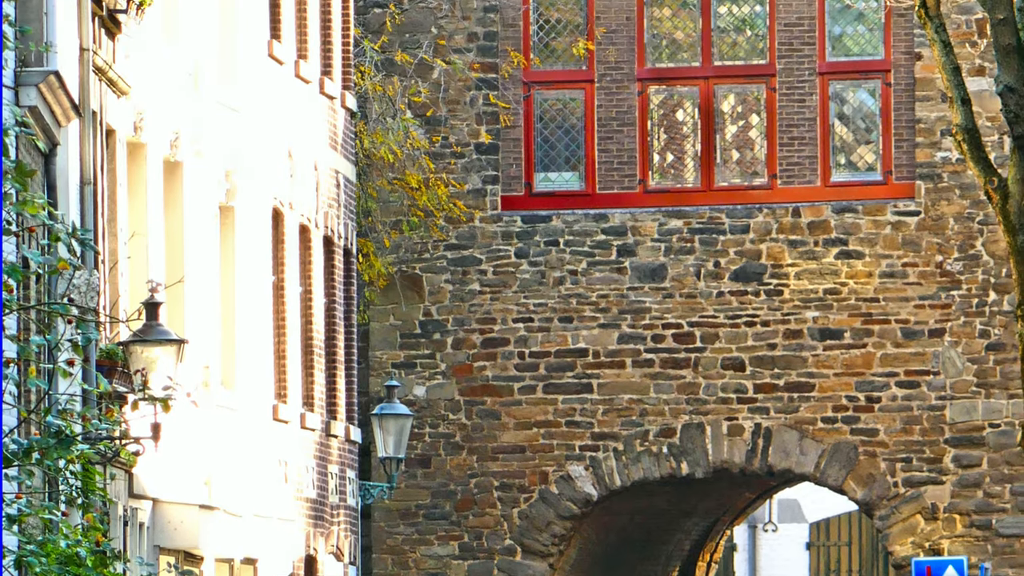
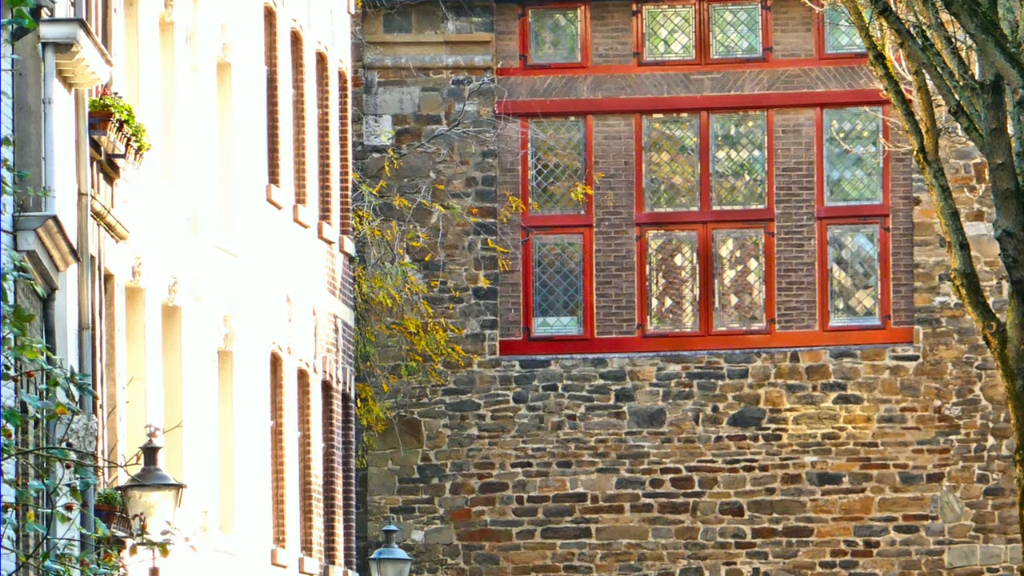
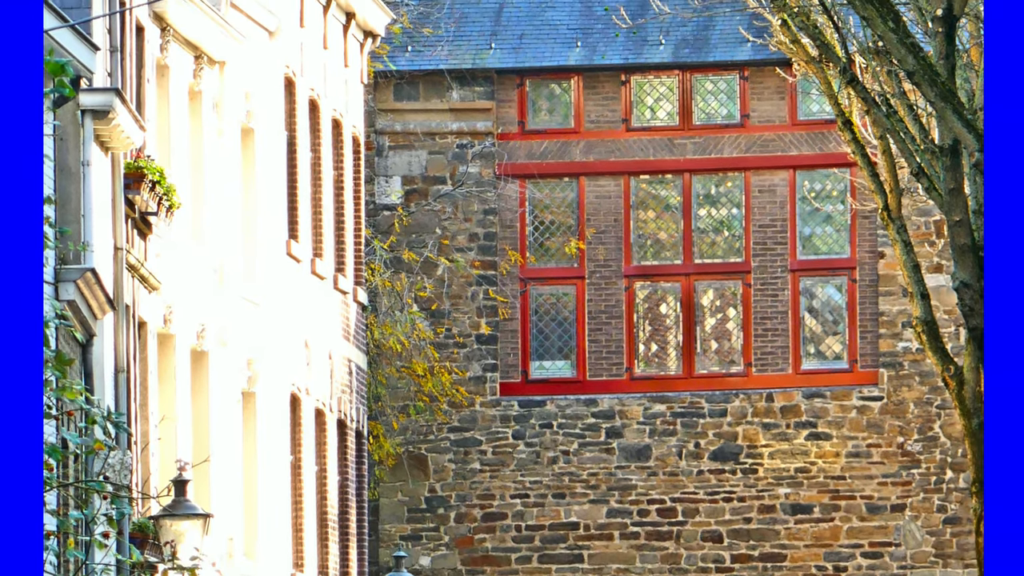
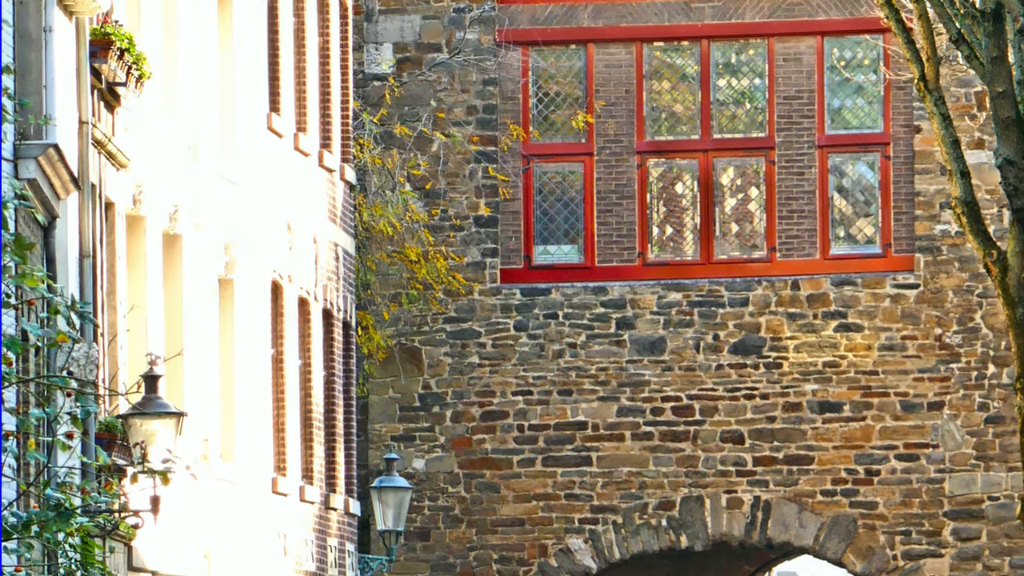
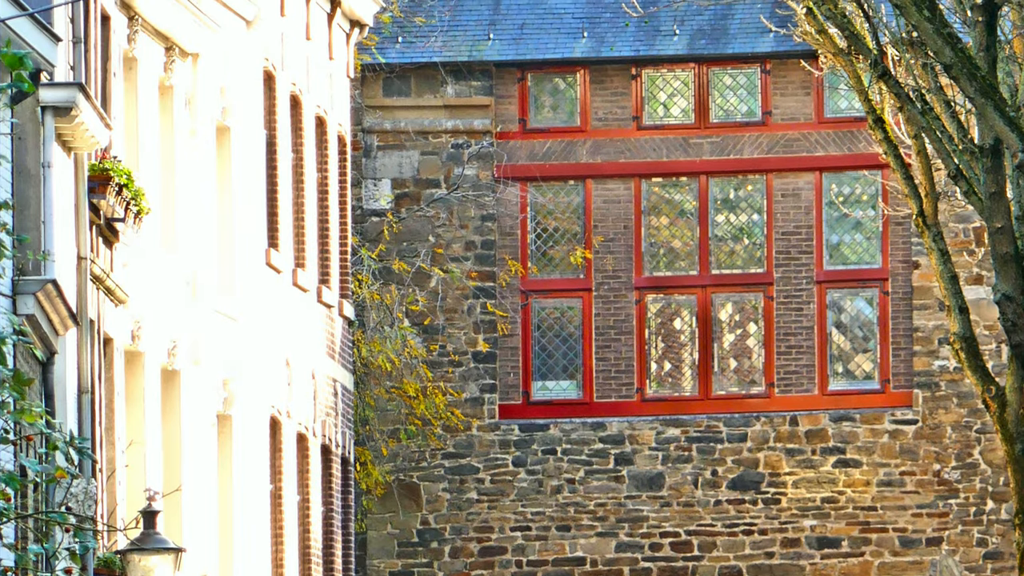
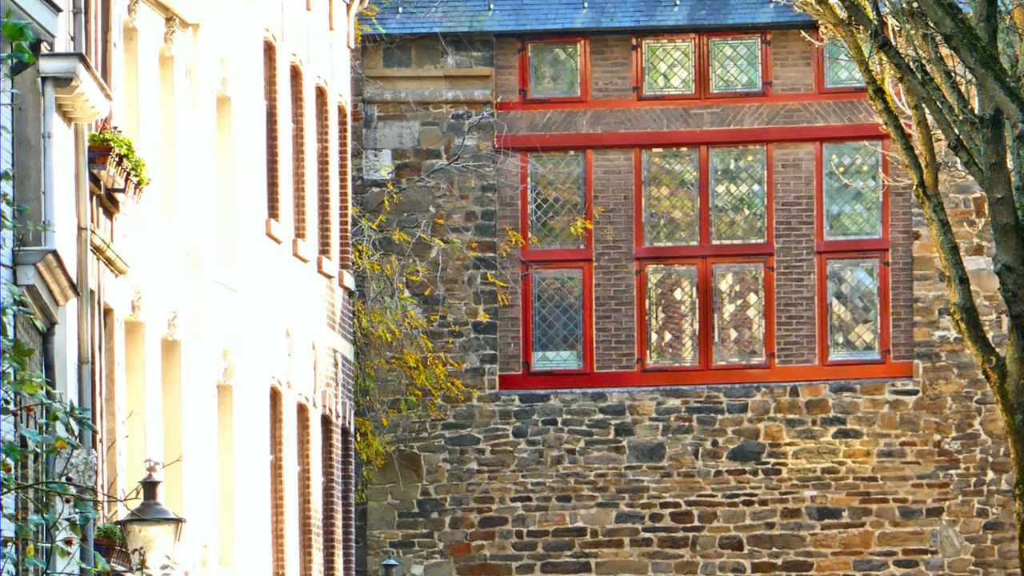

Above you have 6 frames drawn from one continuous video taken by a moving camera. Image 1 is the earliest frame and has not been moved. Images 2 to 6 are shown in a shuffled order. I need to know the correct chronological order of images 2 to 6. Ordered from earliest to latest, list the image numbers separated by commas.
4, 2, 6, 5, 3
